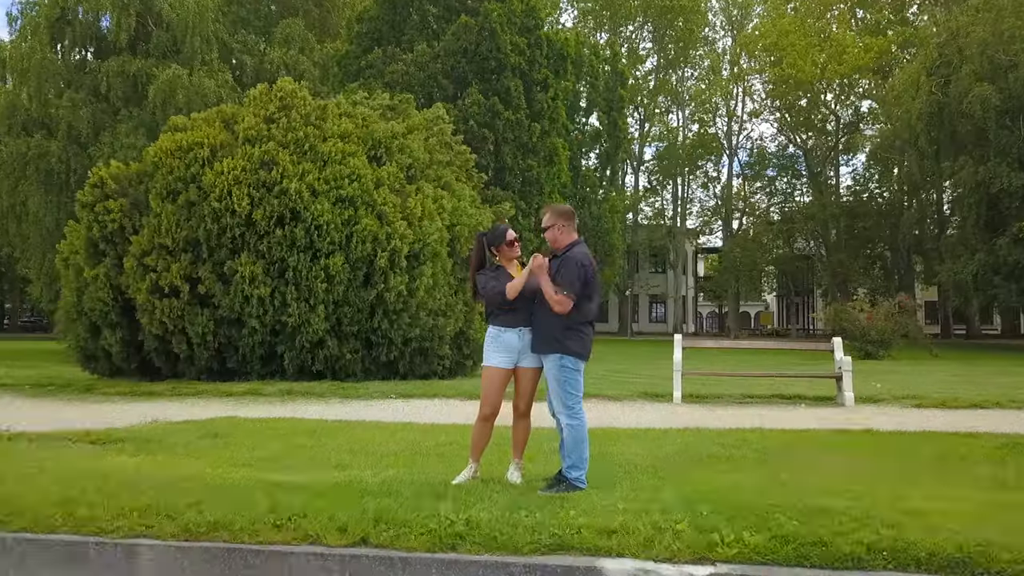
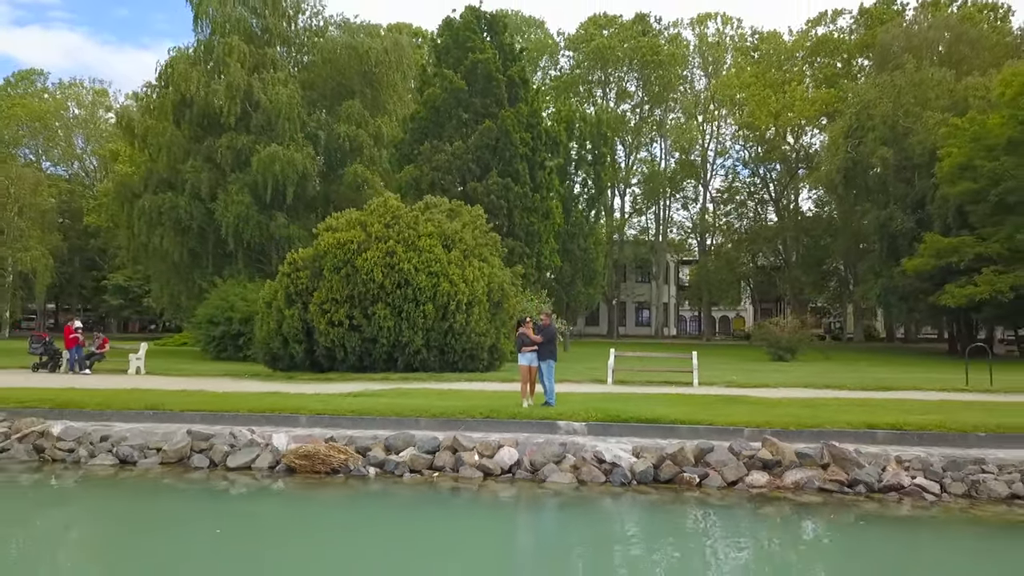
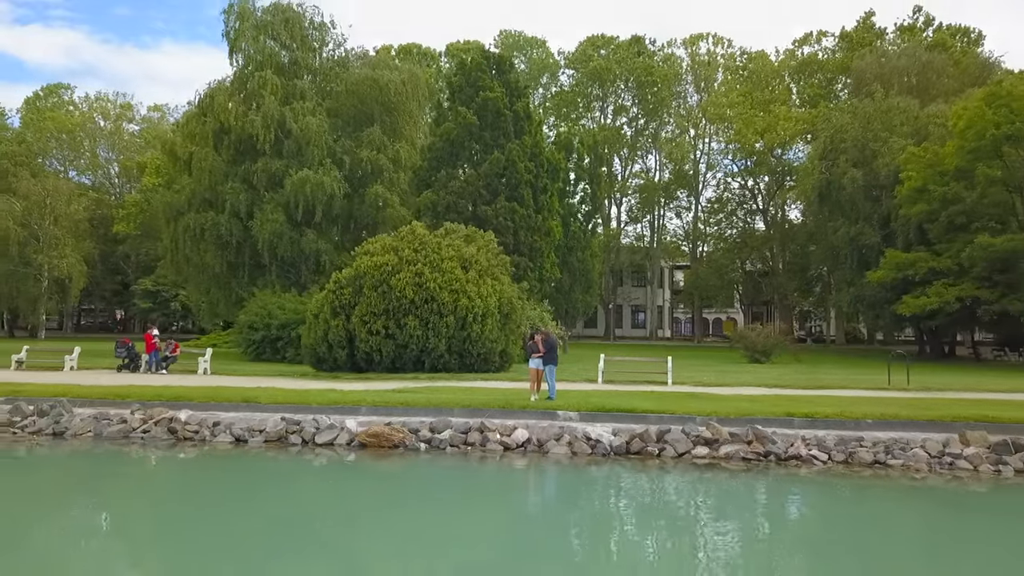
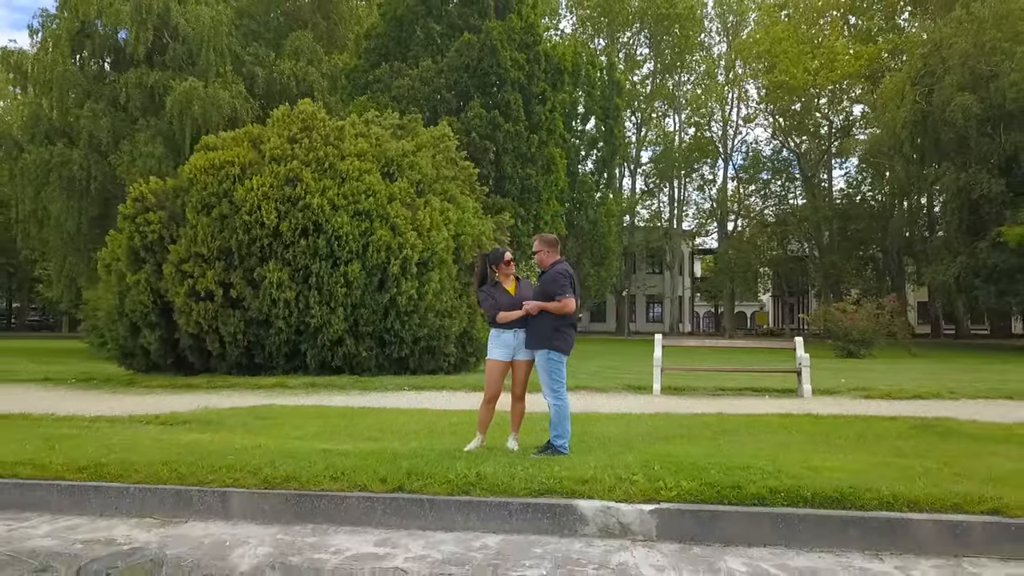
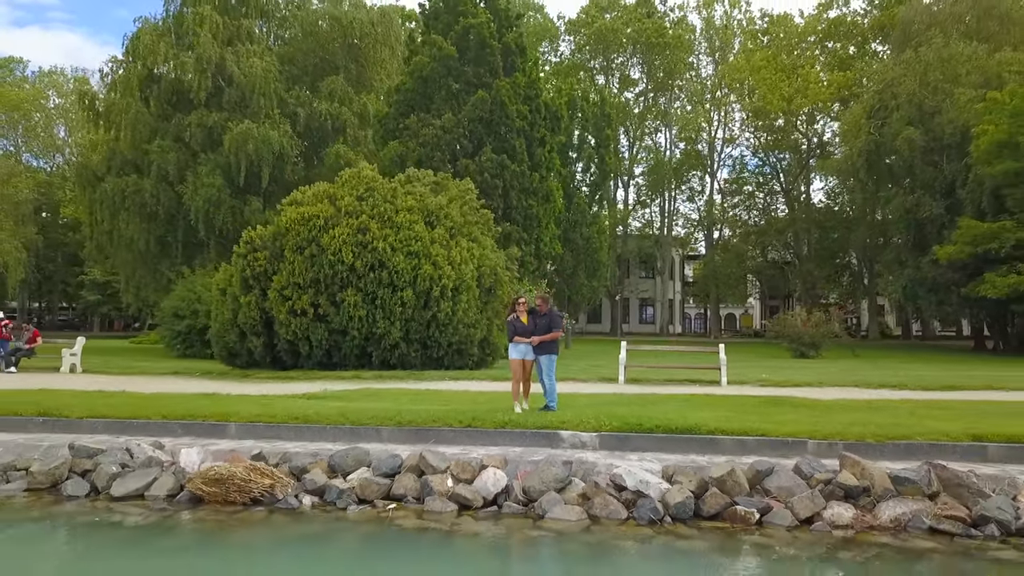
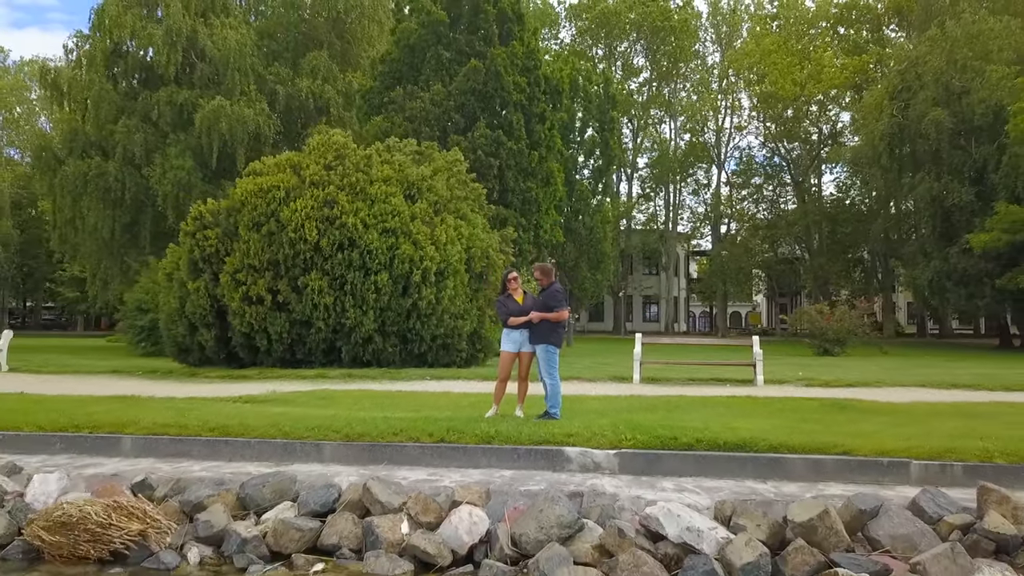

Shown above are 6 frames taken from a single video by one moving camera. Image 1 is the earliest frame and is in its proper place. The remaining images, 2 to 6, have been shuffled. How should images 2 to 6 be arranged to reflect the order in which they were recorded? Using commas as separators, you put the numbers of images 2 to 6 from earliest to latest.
4, 6, 5, 2, 3
